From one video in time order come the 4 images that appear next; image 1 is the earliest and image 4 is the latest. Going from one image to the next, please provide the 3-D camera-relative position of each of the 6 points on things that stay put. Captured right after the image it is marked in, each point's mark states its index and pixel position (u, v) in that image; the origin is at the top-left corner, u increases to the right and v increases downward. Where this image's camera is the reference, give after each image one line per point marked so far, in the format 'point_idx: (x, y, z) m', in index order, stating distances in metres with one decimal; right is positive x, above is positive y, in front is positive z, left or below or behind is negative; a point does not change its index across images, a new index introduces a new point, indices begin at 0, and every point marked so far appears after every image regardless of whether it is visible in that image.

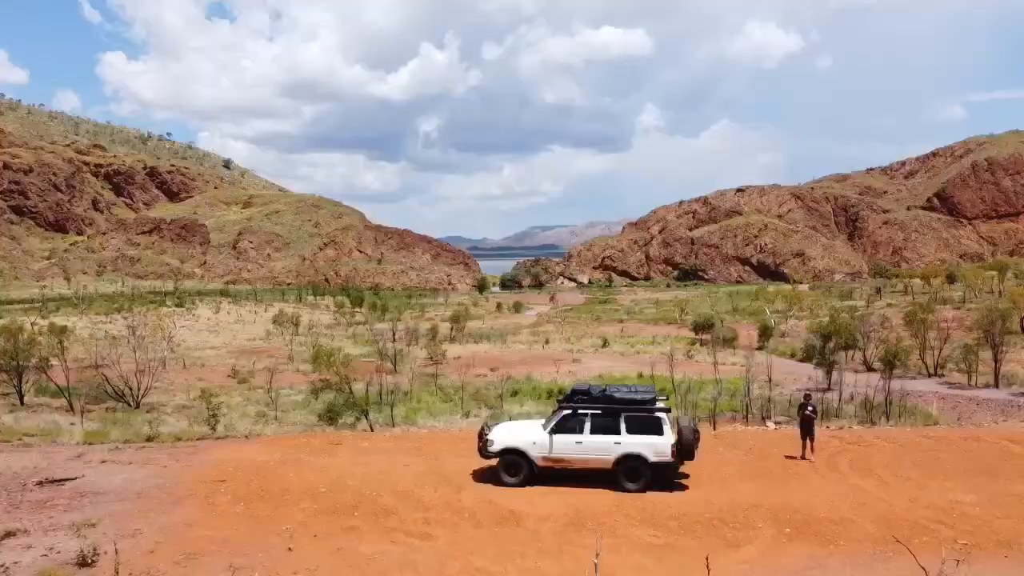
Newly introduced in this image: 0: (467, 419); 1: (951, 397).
0: (-1.1, -2.9, +19.2) m
1: (+9.9, -2.5, +19.3) m
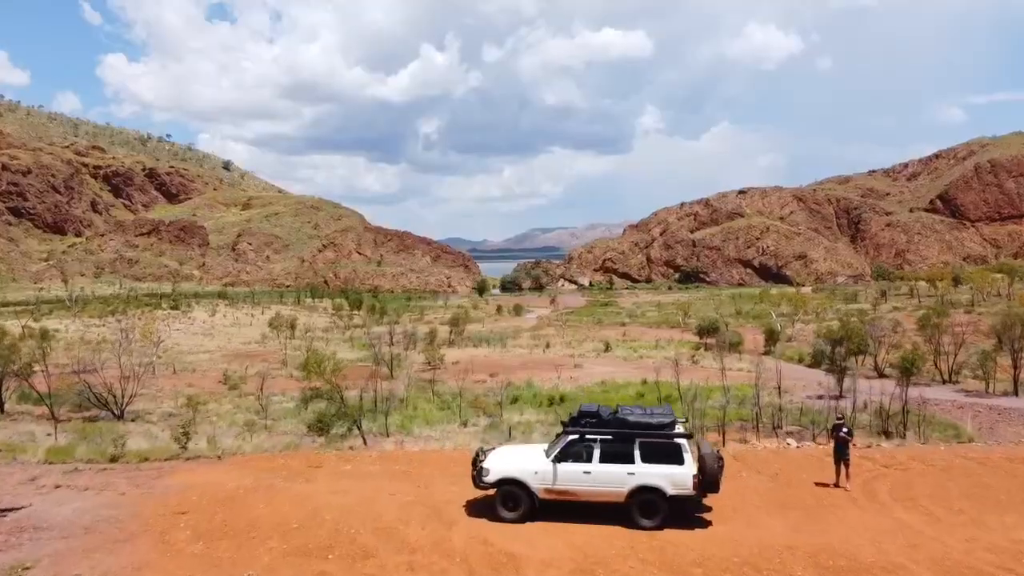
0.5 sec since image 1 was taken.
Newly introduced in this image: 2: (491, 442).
0: (-1.1, -3.0, +18.4) m
1: (+9.9, -2.5, +18.5) m
2: (-0.4, -3.0, +16.8) m
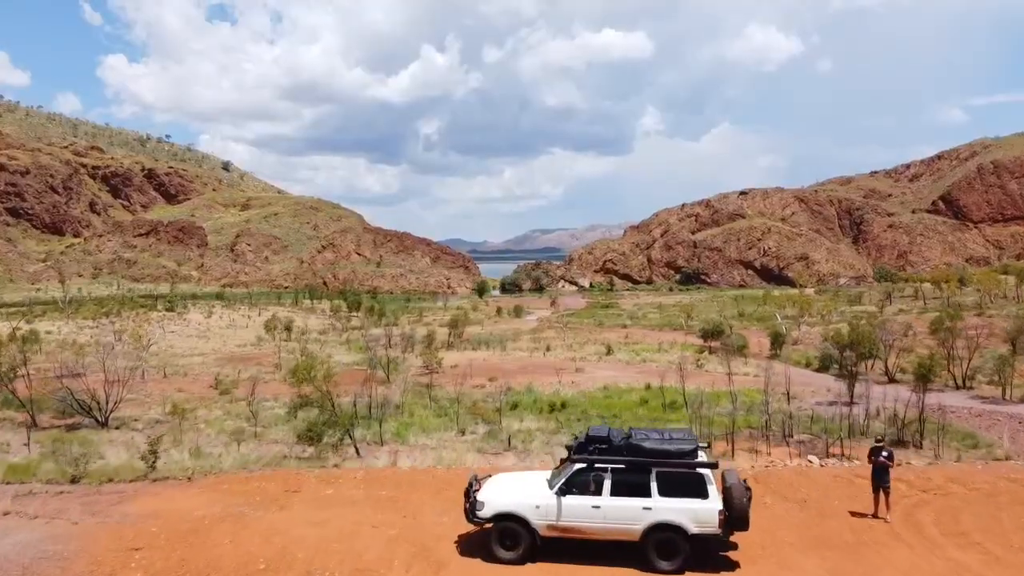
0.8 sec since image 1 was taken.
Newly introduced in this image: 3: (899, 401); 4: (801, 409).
0: (-1.1, -3.1, +17.7) m
1: (+9.9, -2.6, +17.8) m
2: (-0.4, -3.1, +16.1) m
3: (+8.8, -2.6, +19.5) m
4: (+6.7, -2.8, +19.9) m
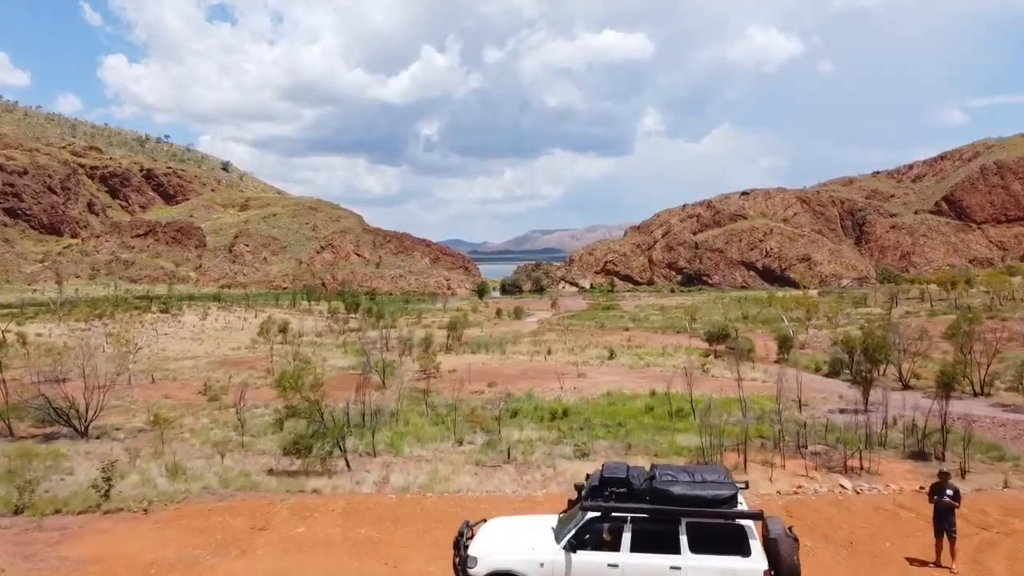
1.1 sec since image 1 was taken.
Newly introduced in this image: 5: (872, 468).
0: (-1.1, -3.1, +16.8) m
1: (+9.9, -2.7, +17.0) m
2: (-0.4, -3.1, +15.2) m
3: (+8.8, -2.6, +18.7) m
4: (+6.7, -2.9, +19.1) m
5: (+6.2, -3.1, +14.8) m
